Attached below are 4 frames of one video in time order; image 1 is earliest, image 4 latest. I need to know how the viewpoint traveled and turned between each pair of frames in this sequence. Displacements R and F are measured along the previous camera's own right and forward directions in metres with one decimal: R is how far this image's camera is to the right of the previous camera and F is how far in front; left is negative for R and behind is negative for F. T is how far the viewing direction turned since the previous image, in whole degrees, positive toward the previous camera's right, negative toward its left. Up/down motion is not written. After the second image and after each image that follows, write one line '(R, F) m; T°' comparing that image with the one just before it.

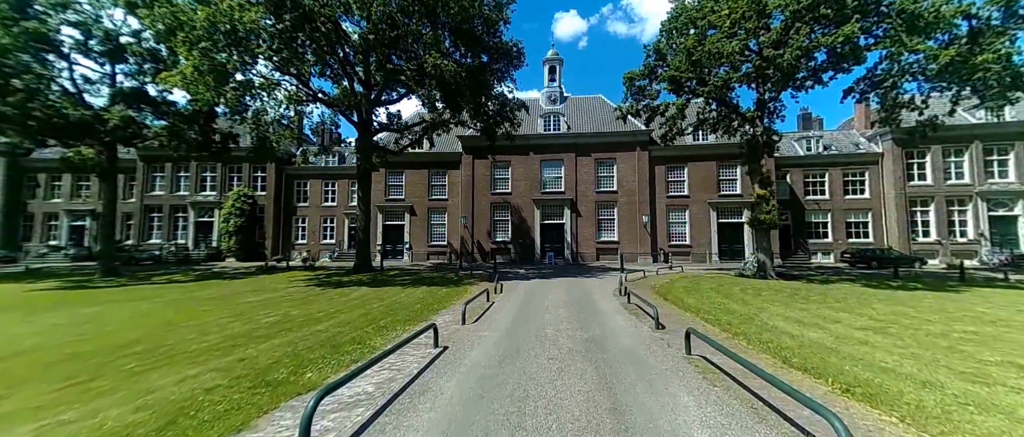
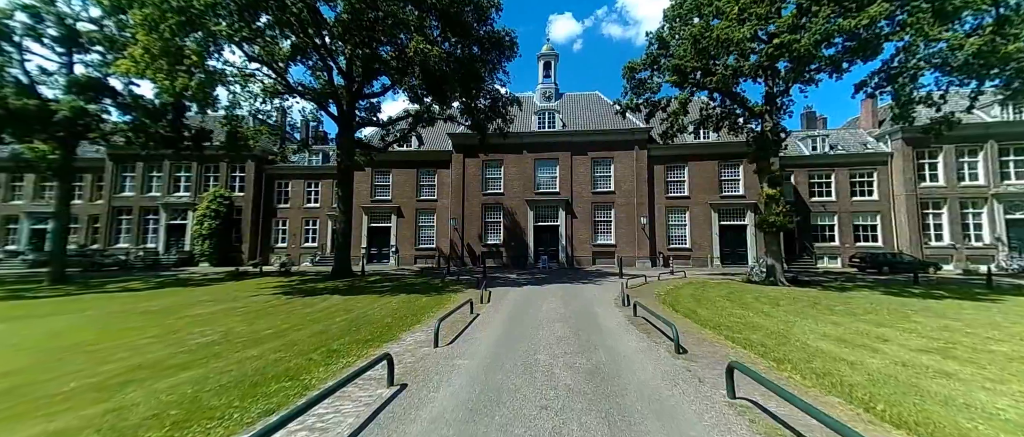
(+0.2, +1.4) m; +1°
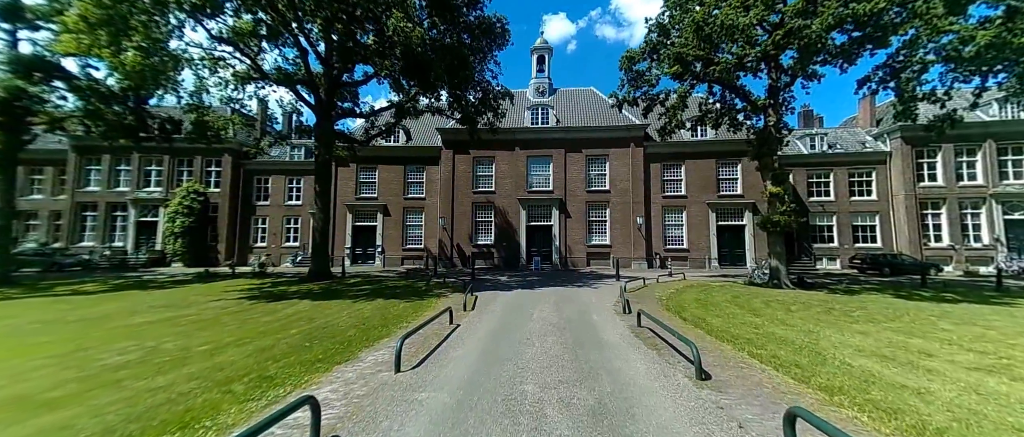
(+0.2, +1.1) m; +1°
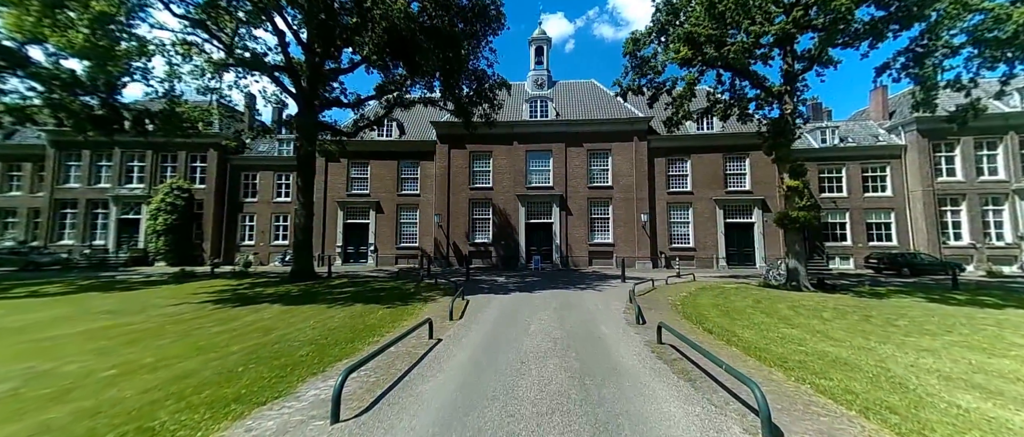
(+0.1, +1.2) m; 0°
